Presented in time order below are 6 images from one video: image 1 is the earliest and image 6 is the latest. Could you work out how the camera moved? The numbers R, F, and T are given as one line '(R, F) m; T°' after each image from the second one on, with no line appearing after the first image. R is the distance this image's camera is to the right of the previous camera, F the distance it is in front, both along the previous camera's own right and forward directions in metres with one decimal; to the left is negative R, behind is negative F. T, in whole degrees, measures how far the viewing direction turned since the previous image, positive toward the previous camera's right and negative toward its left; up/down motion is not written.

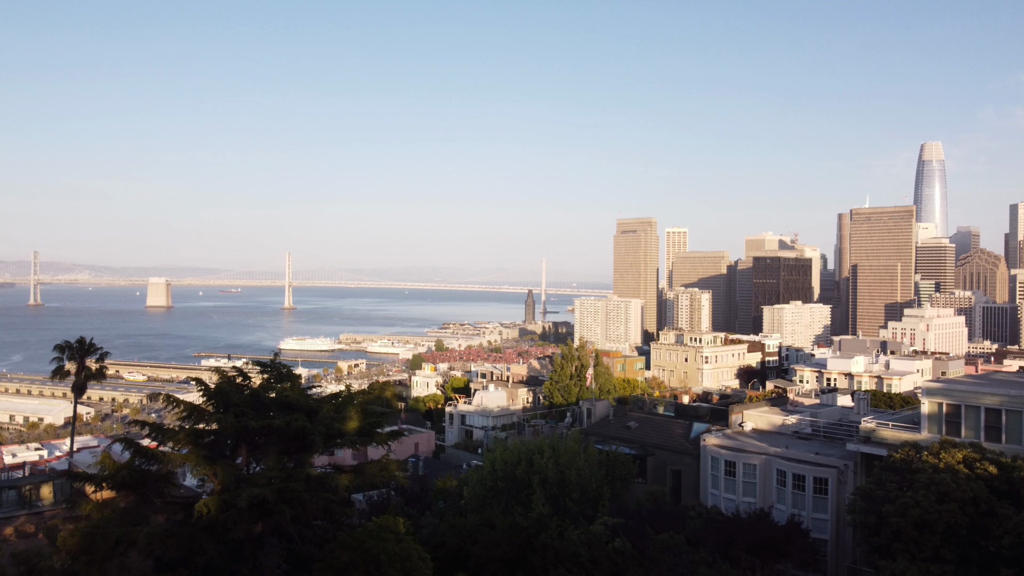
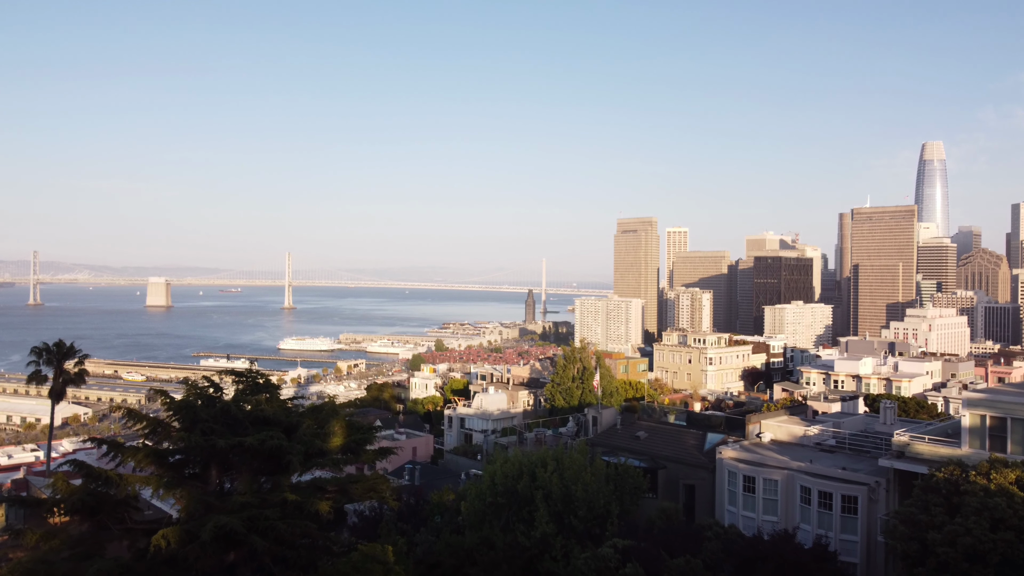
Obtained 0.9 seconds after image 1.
(0.0, +0.8) m; 0°
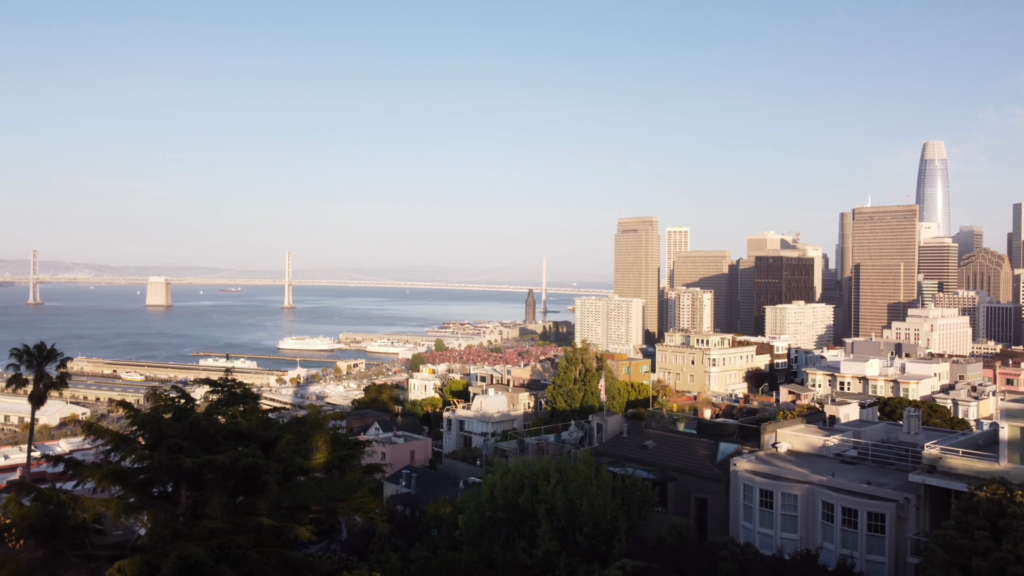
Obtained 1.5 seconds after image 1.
(0.0, +0.6) m; 0°
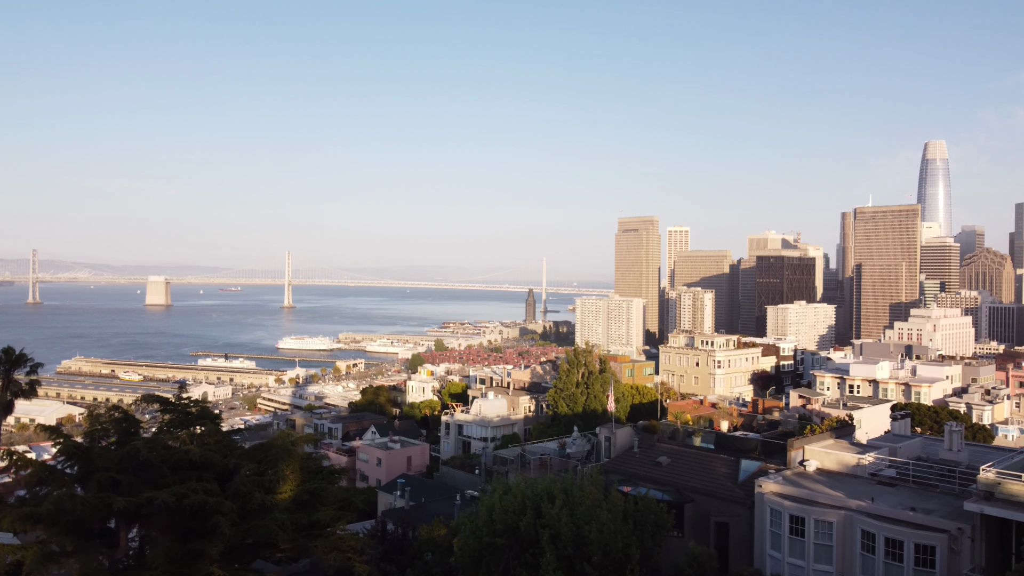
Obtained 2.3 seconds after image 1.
(0.0, +0.9) m; 0°
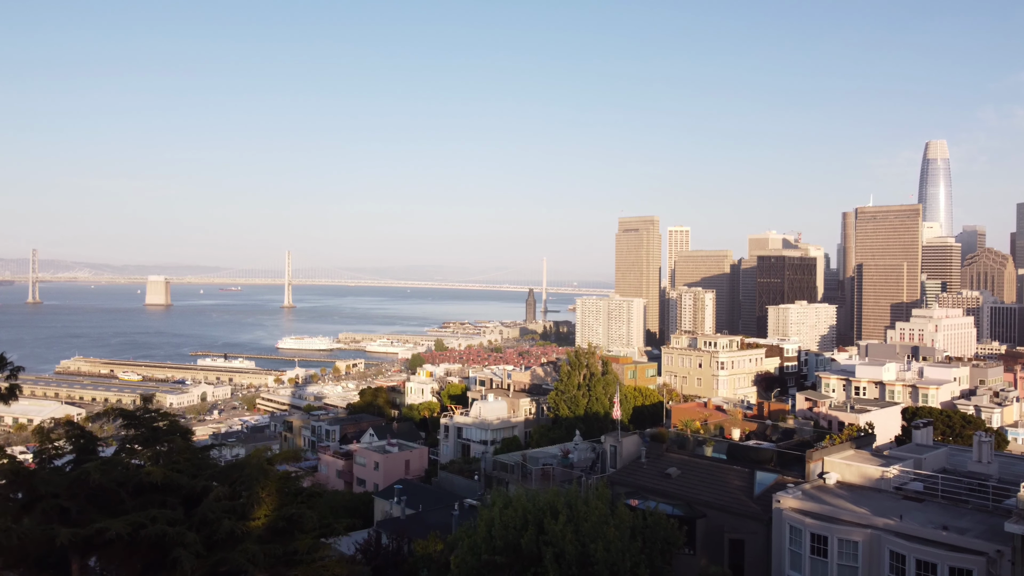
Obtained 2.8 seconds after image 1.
(0.0, +0.5) m; 0°
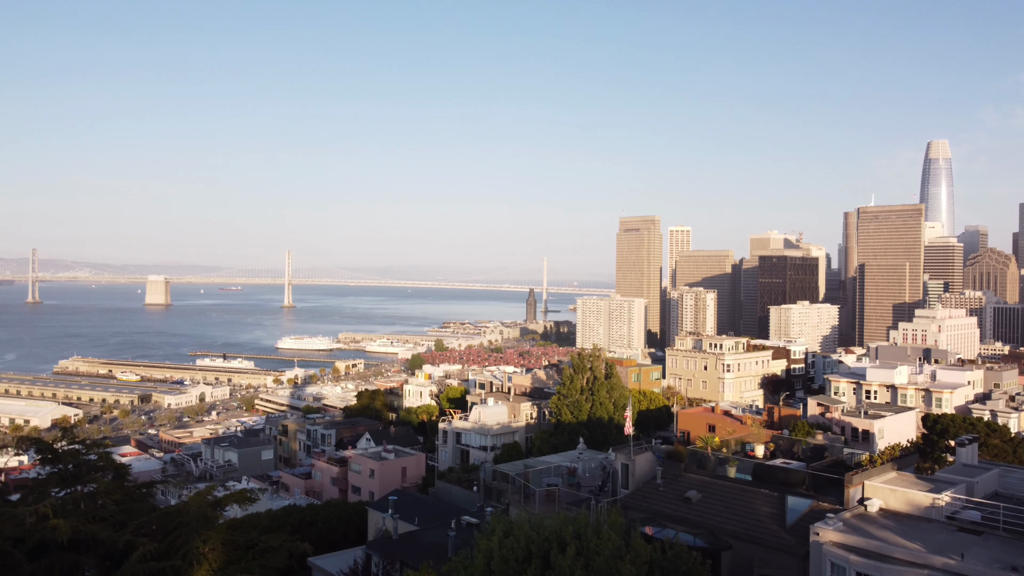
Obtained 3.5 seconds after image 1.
(0.0, +0.9) m; 0°
